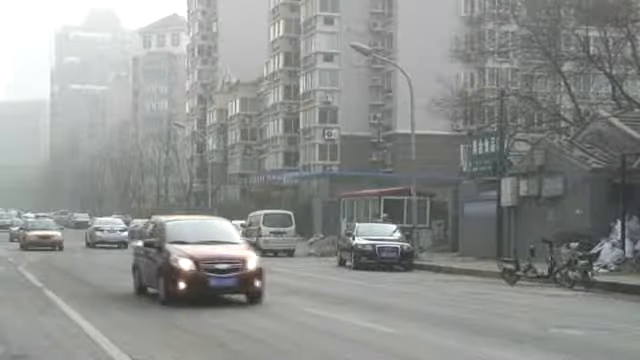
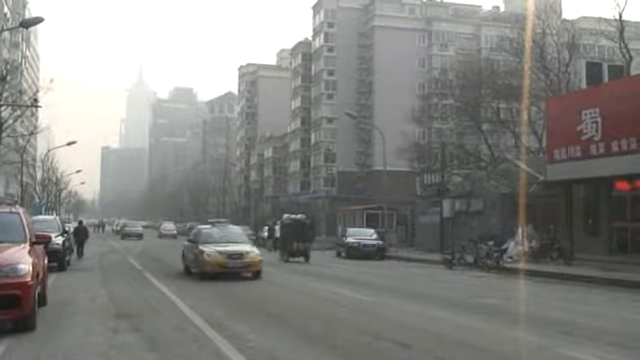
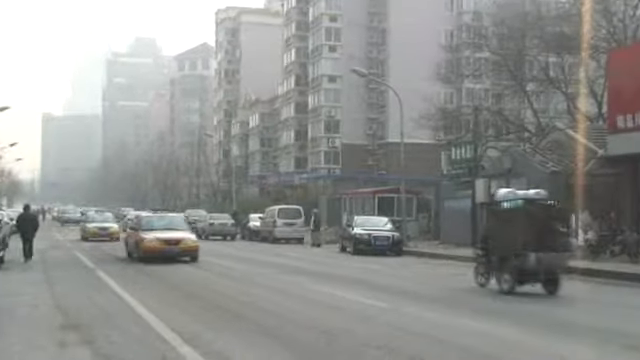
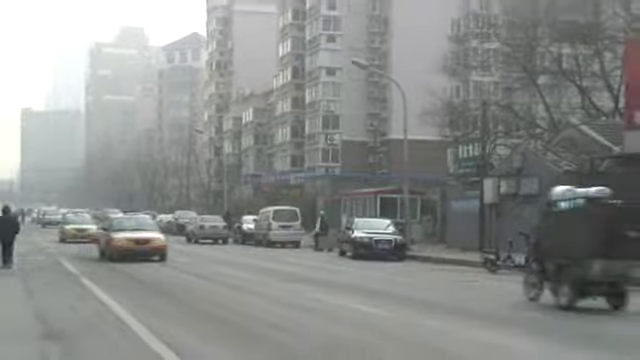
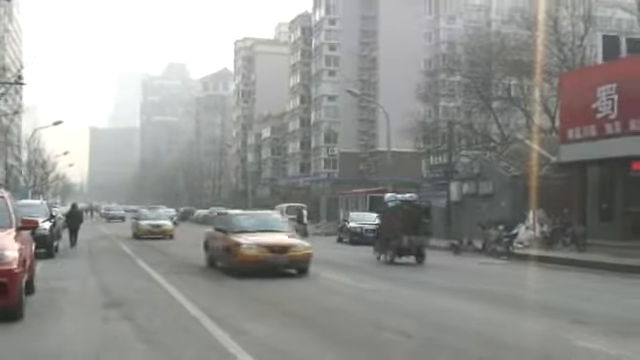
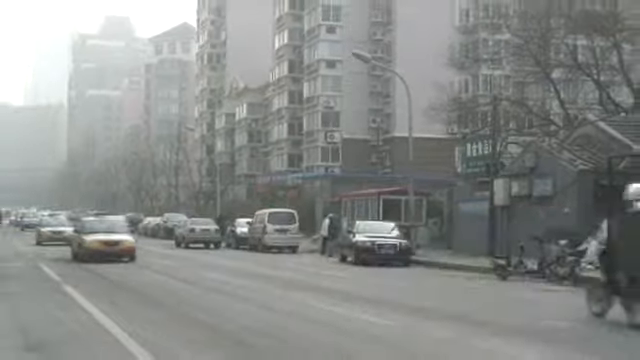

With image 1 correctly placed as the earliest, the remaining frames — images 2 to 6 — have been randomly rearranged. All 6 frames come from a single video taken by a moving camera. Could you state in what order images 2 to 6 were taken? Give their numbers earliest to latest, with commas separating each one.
6, 4, 3, 5, 2
